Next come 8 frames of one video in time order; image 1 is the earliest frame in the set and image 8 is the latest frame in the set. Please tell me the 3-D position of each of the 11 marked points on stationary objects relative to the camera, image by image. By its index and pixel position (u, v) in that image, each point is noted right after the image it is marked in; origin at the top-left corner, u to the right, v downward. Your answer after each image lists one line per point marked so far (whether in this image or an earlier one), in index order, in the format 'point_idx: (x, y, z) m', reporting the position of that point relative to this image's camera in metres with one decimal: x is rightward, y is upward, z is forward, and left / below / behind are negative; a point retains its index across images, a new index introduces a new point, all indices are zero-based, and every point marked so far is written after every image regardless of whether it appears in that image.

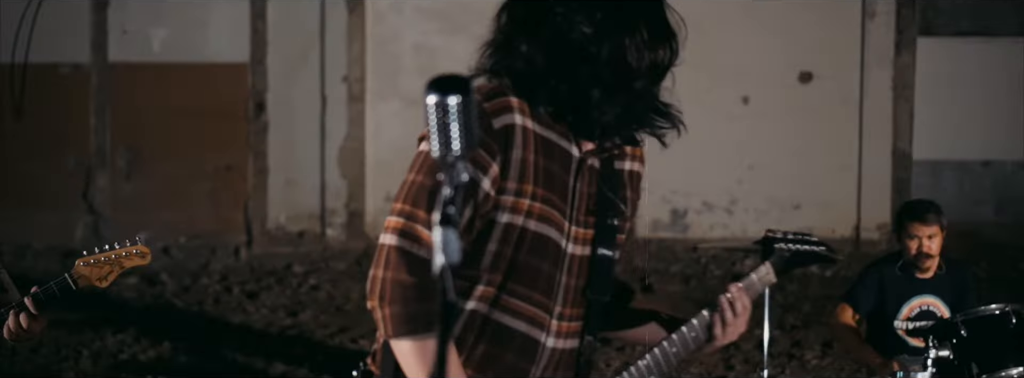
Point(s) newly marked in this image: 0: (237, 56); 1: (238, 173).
0: (-1.8, +0.8, +9.6) m
1: (-1.8, +0.1, +9.7) m
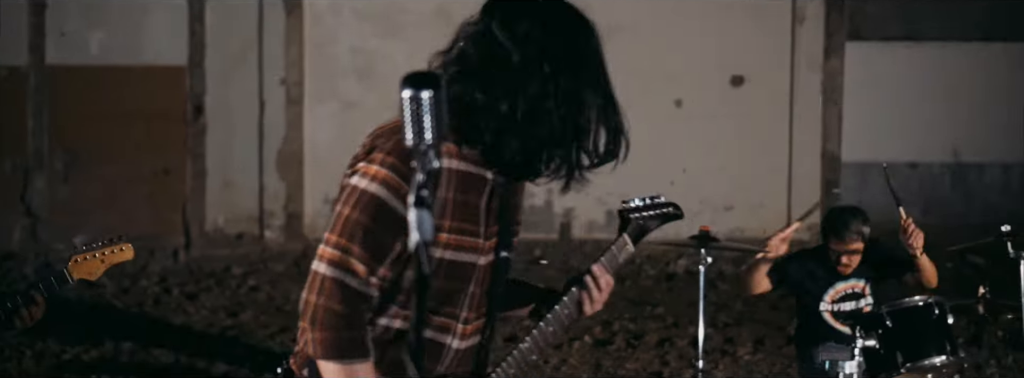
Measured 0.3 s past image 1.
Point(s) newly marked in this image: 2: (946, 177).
0: (-2.2, +0.8, +9.6) m
1: (-2.2, +0.1, +9.7) m
2: (+2.7, +0.1, +9.3) m
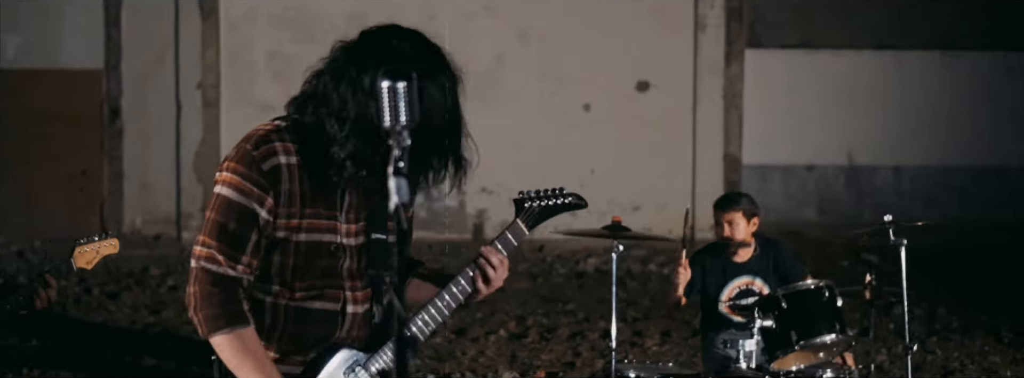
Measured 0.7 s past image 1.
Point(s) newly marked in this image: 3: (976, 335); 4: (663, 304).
0: (-2.7, +0.8, +9.8) m
1: (-2.7, +0.1, +9.9) m
2: (+2.1, +0.1, +9.8) m
3: (+2.2, -0.7, +7.3) m
4: (+0.8, -0.6, +8.4) m
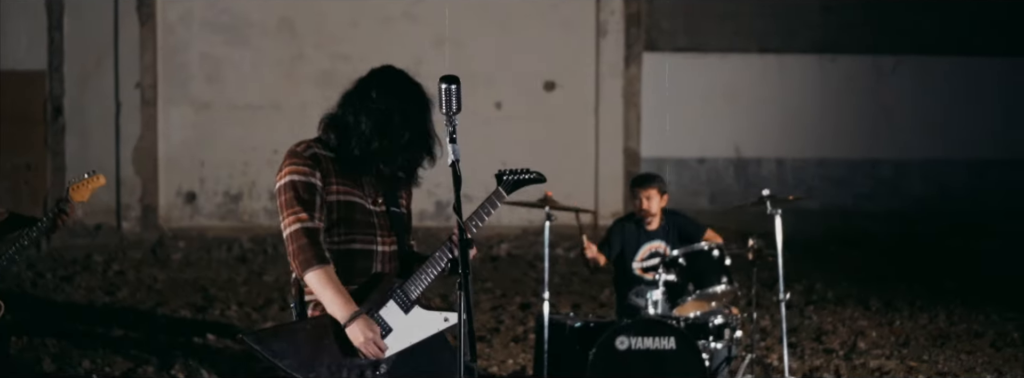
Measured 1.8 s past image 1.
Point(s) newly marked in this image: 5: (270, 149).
0: (-3.3, +0.9, +10.4) m
1: (-3.3, +0.1, +10.5) m
2: (+1.5, +0.1, +10.8) m
3: (+1.8, -0.6, +8.3) m
4: (+0.4, -0.6, +9.3) m
5: (-1.7, +0.3, +10.6) m
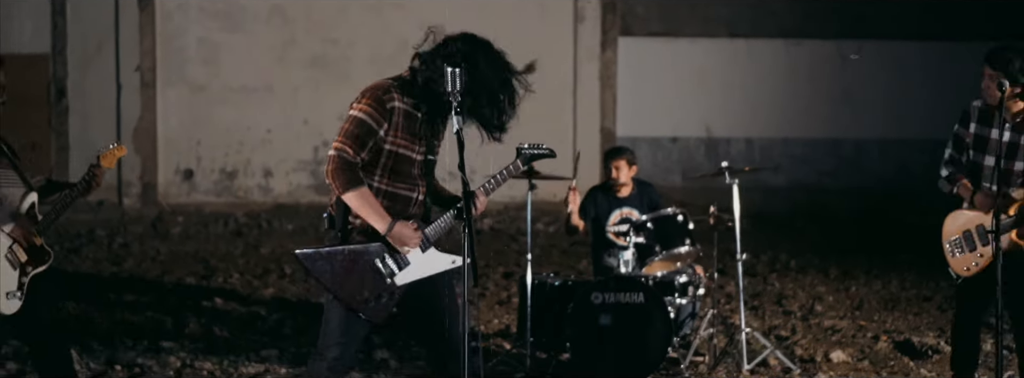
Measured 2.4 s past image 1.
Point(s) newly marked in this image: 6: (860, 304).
0: (-3.4, +1.0, +10.9) m
1: (-3.4, +0.3, +11.1) m
2: (+1.4, +0.3, +11.4) m
3: (+1.7, -0.5, +8.9) m
4: (+0.3, -0.4, +9.9) m
5: (-1.8, +0.4, +11.1) m
6: (+1.8, -0.6, +7.8) m
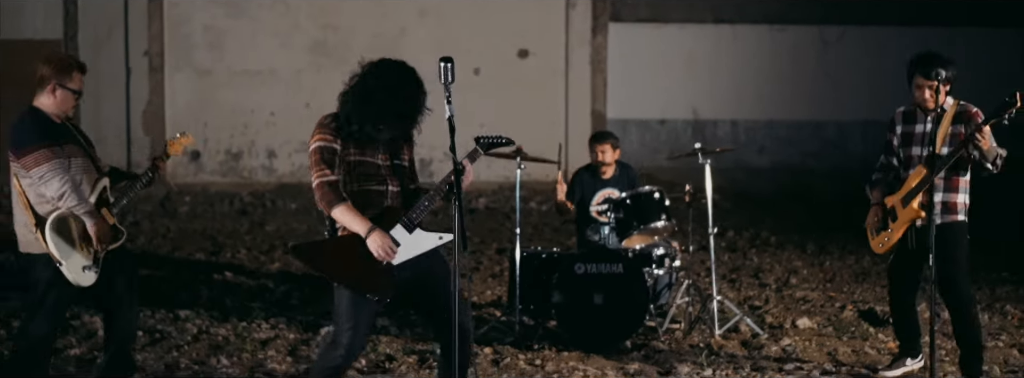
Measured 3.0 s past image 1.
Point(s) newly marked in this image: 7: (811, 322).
0: (-3.5, +1.2, +11.4) m
1: (-3.5, +0.4, +11.5) m
2: (+1.4, +0.5, +11.8) m
3: (+1.7, -0.4, +9.4) m
4: (+0.2, -0.3, +10.4) m
5: (-1.9, +0.6, +11.6) m
6: (+1.7, -0.5, +8.3) m
7: (+1.3, -0.6, +6.5) m
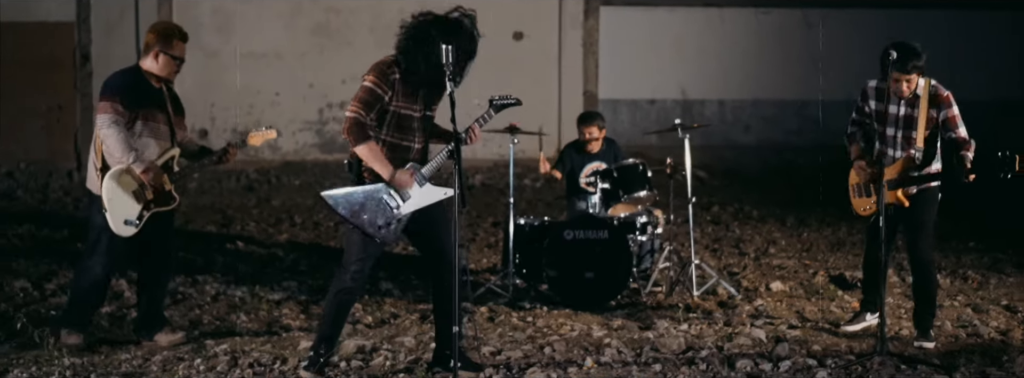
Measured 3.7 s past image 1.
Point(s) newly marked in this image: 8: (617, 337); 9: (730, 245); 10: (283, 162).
0: (-3.5, +1.3, +11.9) m
1: (-3.5, +0.6, +12.0) m
2: (+1.3, +0.6, +12.3) m
3: (+1.7, -0.2, +9.9) m
4: (+0.2, -0.1, +10.9) m
5: (-1.9, +0.8, +12.0) m
6: (+1.7, -0.3, +8.8) m
7: (+1.2, -0.4, +7.0) m
8: (+0.4, -0.5, +5.4) m
9: (+1.3, -0.3, +8.8) m
10: (-1.8, +0.2, +12.0) m
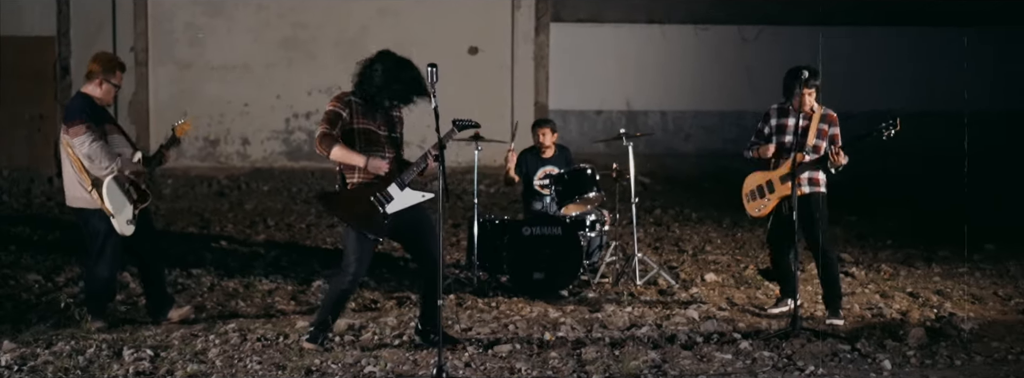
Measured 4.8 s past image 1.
0: (-3.9, +1.3, +12.6) m
1: (-3.9, +0.6, +12.7) m
2: (+0.9, +0.6, +13.2) m
3: (+1.4, -0.2, +10.8) m
4: (-0.1, -0.2, +11.7) m
5: (-2.3, +0.7, +12.8) m
6: (+1.5, -0.4, +9.7) m
7: (+1.1, -0.5, +7.9) m
8: (+0.2, -0.5, +6.3) m
9: (+1.0, -0.3, +9.7) m
10: (-2.2, +0.2, +12.7) m
